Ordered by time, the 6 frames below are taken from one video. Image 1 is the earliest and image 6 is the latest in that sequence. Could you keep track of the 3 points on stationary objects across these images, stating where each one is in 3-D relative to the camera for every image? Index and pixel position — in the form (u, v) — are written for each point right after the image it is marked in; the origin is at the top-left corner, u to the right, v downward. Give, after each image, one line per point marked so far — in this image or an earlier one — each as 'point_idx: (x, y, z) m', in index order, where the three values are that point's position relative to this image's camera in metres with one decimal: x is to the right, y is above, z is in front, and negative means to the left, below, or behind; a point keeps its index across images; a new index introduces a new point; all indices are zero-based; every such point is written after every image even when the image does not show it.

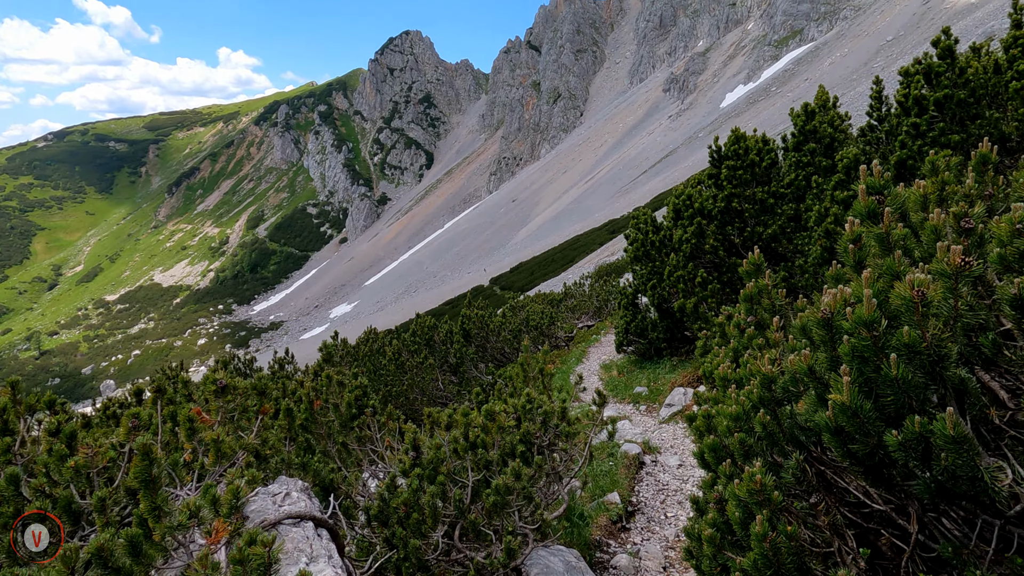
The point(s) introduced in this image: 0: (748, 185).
0: (+6.2, +2.7, +17.2) m
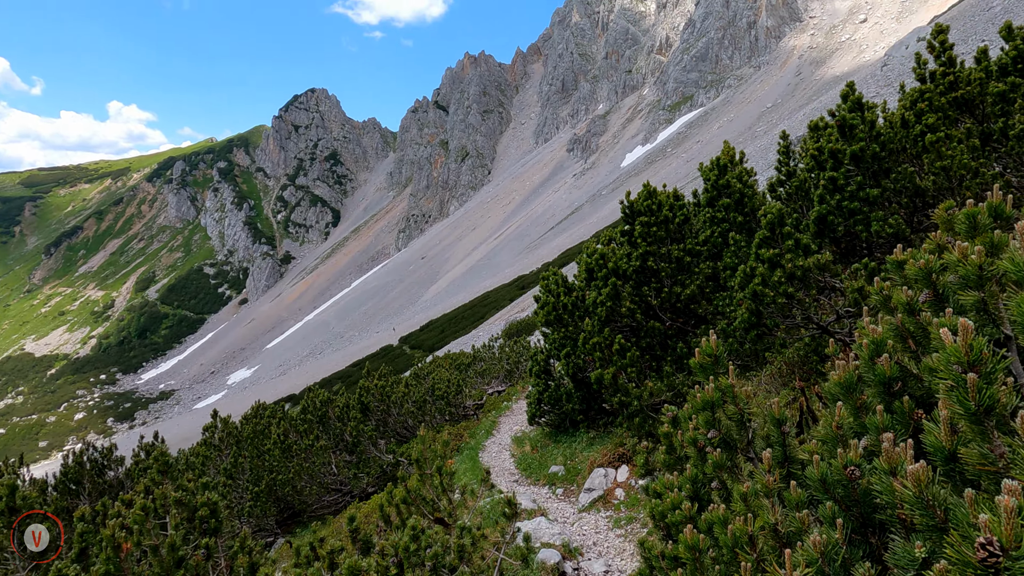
0: (+3.7, +1.1, +16.1) m
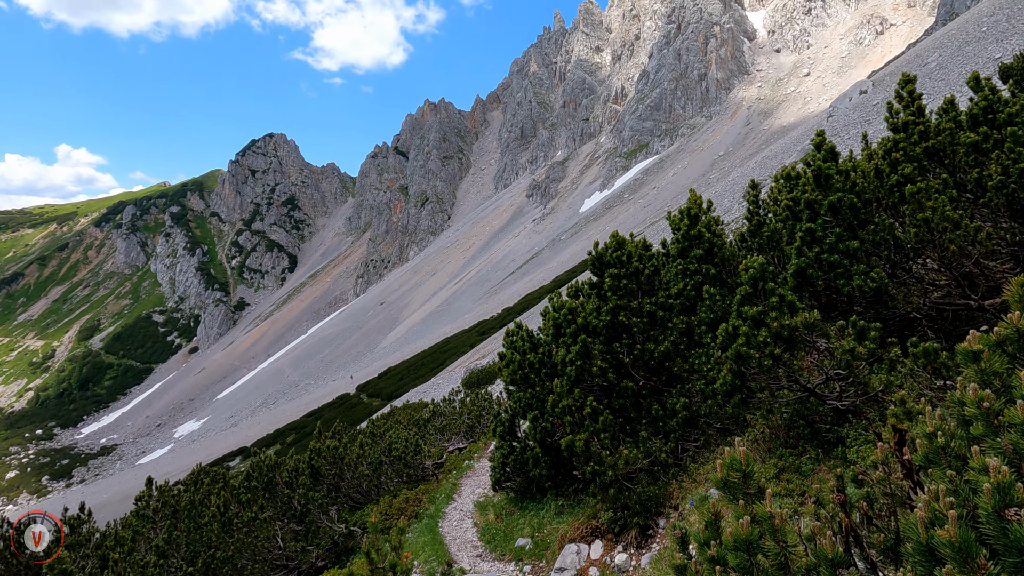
0: (+2.8, -0.3, +15.3) m
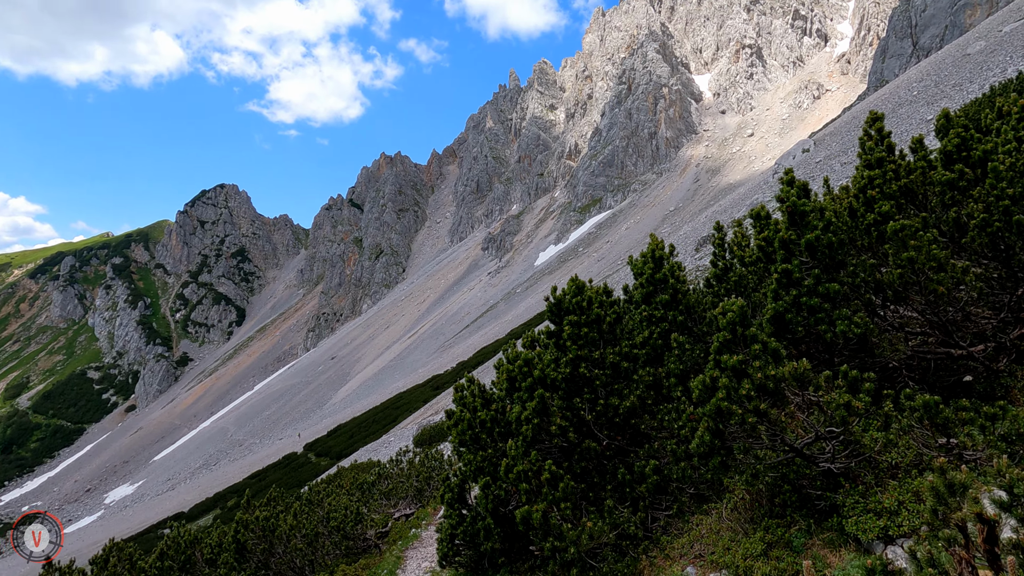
0: (+1.8, -1.3, +13.9) m
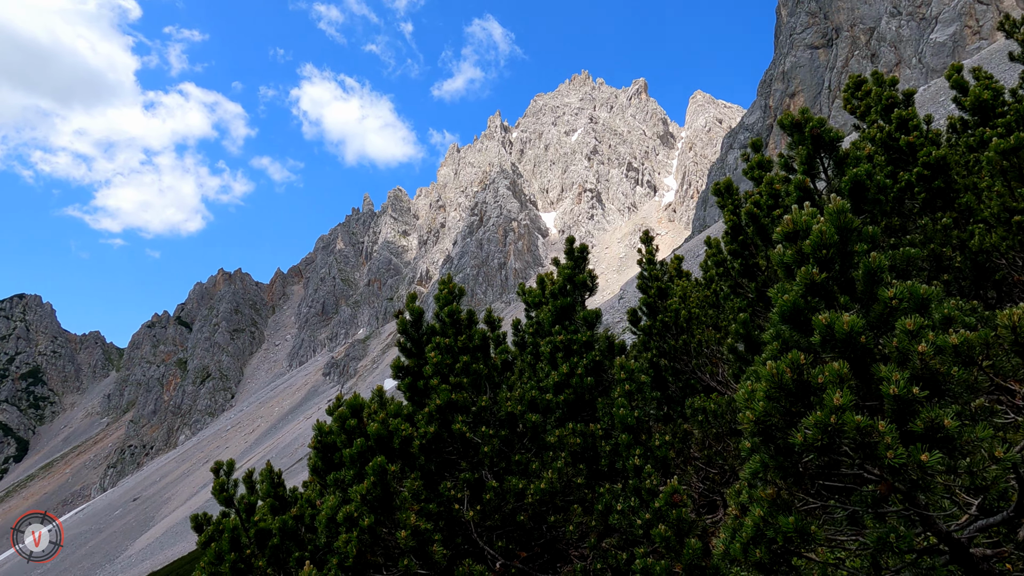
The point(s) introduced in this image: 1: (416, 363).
0: (-0.4, -1.3, +8.0) m
1: (-1.3, -1.0, +8.5) m
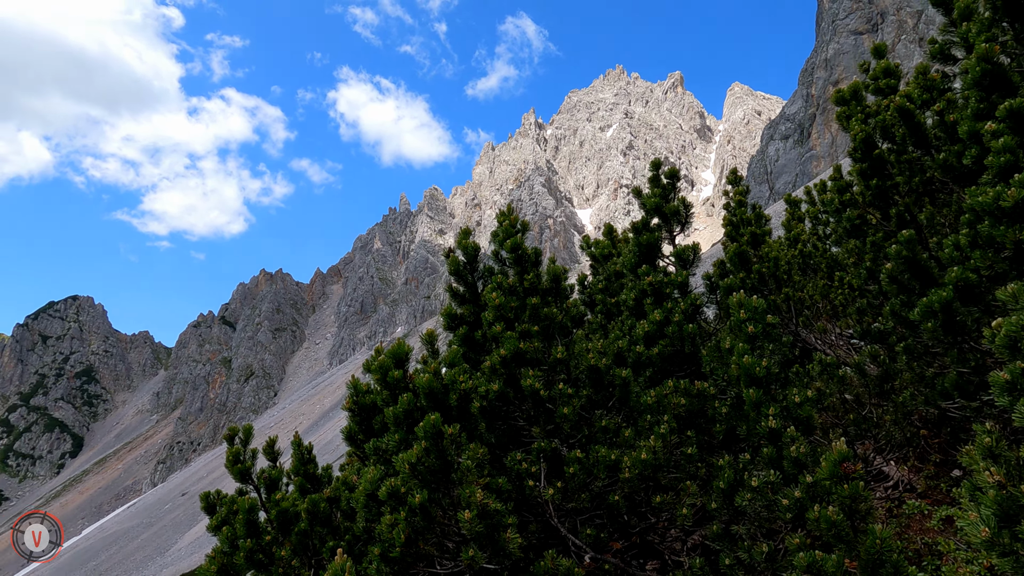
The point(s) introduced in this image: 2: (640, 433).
0: (+0.4, -0.5, +6.4) m
1: (-0.5, -0.3, +6.9) m
2: (+1.2, -1.3, +5.9) m
